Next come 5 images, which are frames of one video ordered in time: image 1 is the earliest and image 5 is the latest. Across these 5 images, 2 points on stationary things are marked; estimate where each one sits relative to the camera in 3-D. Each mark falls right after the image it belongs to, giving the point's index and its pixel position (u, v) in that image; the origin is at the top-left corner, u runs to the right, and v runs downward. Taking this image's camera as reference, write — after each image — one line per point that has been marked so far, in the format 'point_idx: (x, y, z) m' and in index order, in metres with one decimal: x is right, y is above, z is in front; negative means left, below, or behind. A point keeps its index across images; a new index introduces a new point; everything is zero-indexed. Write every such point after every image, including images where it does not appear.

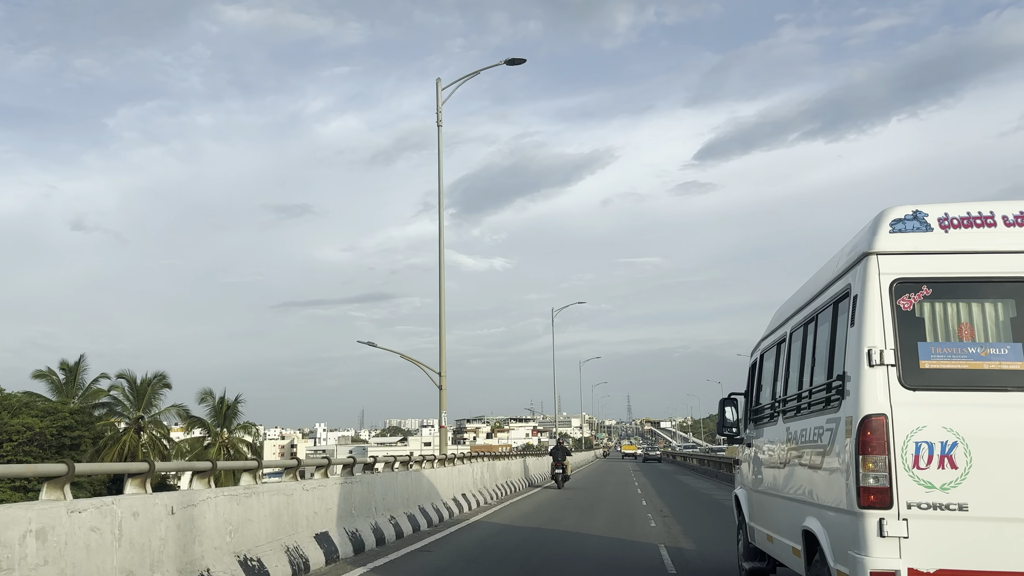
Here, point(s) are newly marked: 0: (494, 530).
0: (-0.3, -4.4, +16.0) m
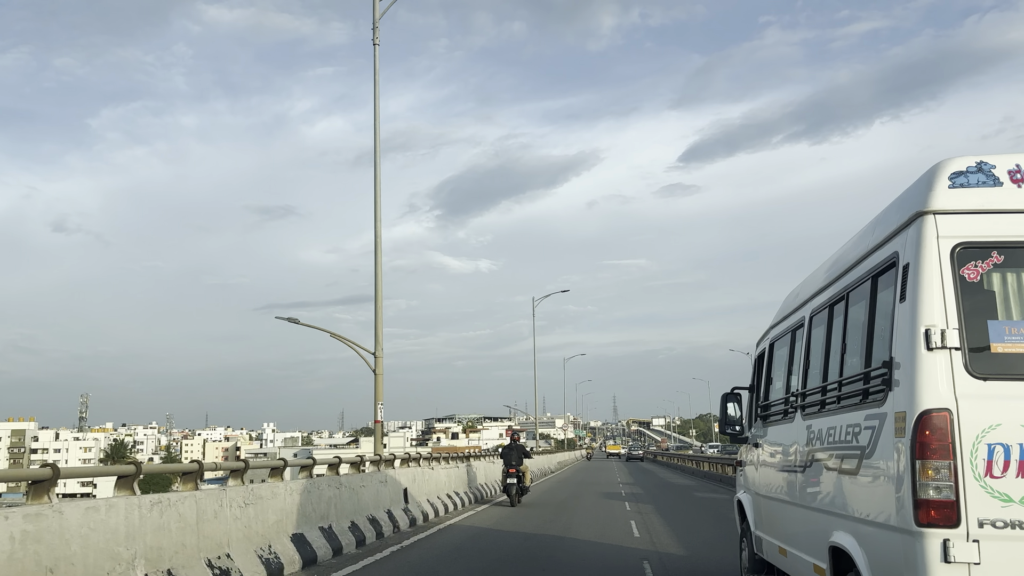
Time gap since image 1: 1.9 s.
0: (-0.6, -4.2, +14.9) m
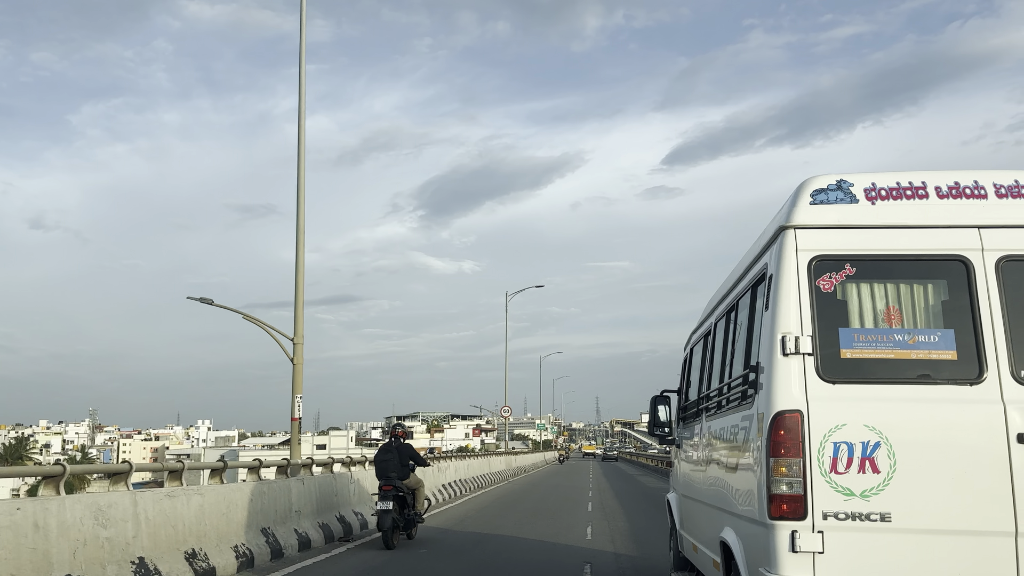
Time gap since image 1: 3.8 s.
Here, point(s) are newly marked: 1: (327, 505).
0: (-1.4, -4.3, +15.2) m
1: (-3.0, -3.4, +13.6) m
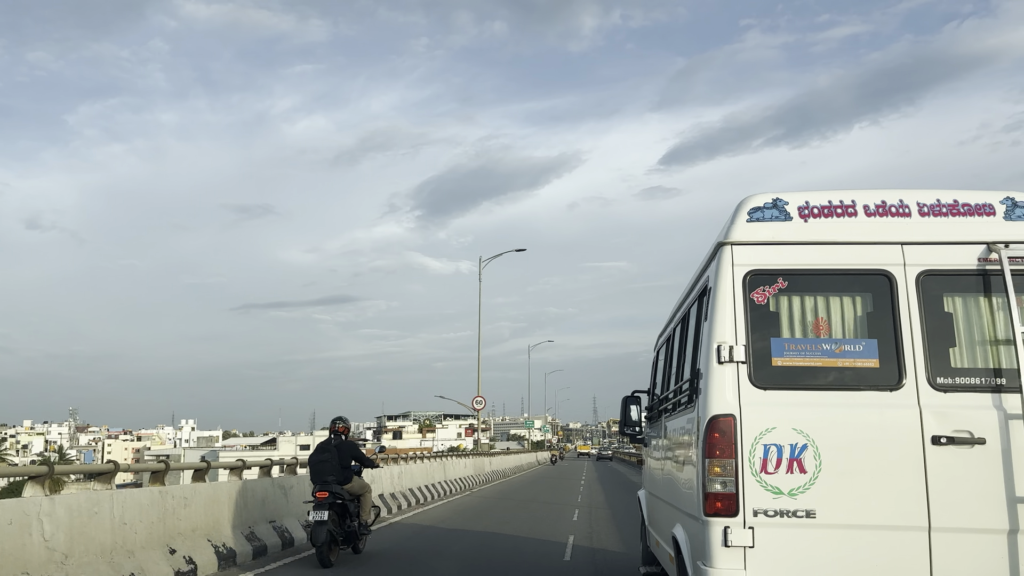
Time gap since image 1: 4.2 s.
0: (-1.7, -4.3, +15.5) m
1: (-3.2, -3.5, +13.9) m
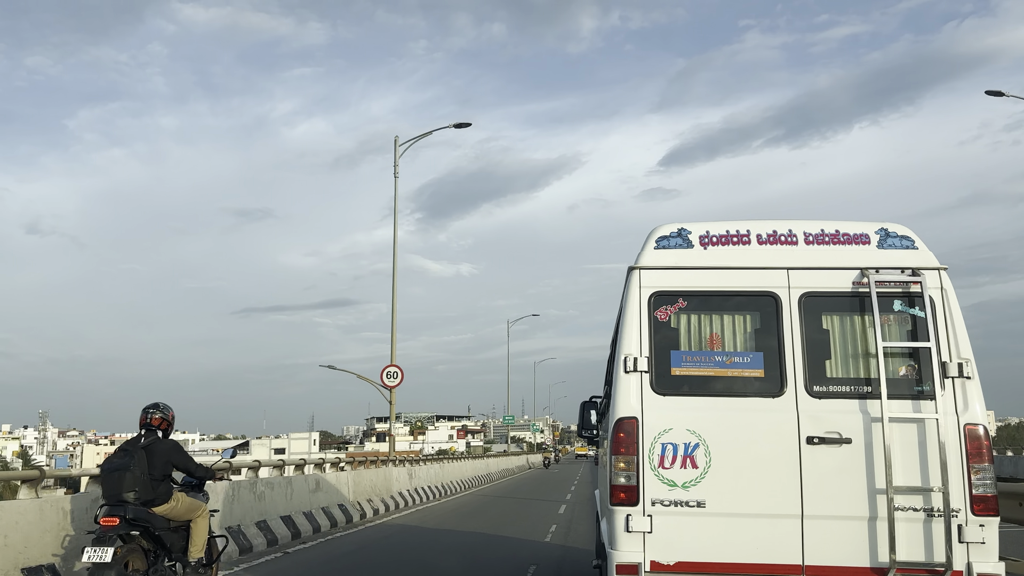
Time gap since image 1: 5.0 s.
0: (-2.1, -4.5, +16.2) m
1: (-3.6, -3.7, +14.6) m
